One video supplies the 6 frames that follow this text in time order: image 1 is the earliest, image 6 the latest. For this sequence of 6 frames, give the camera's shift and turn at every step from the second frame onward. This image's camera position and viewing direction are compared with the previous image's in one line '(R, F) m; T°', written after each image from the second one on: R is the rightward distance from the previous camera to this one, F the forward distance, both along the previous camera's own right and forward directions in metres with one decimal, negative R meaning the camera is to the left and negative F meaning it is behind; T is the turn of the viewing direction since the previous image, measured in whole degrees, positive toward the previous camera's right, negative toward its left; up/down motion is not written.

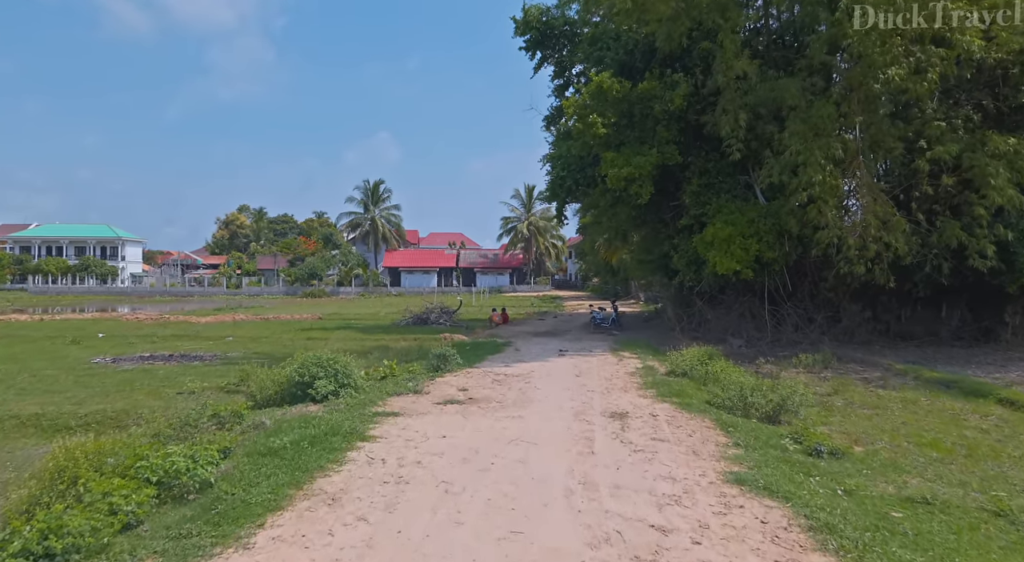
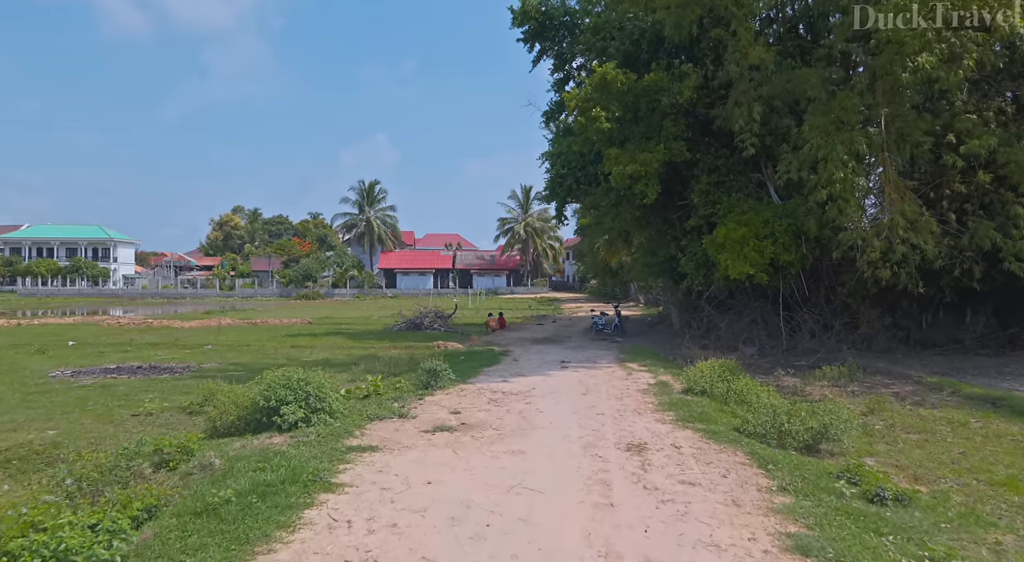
(0.0, +1.2) m; 0°
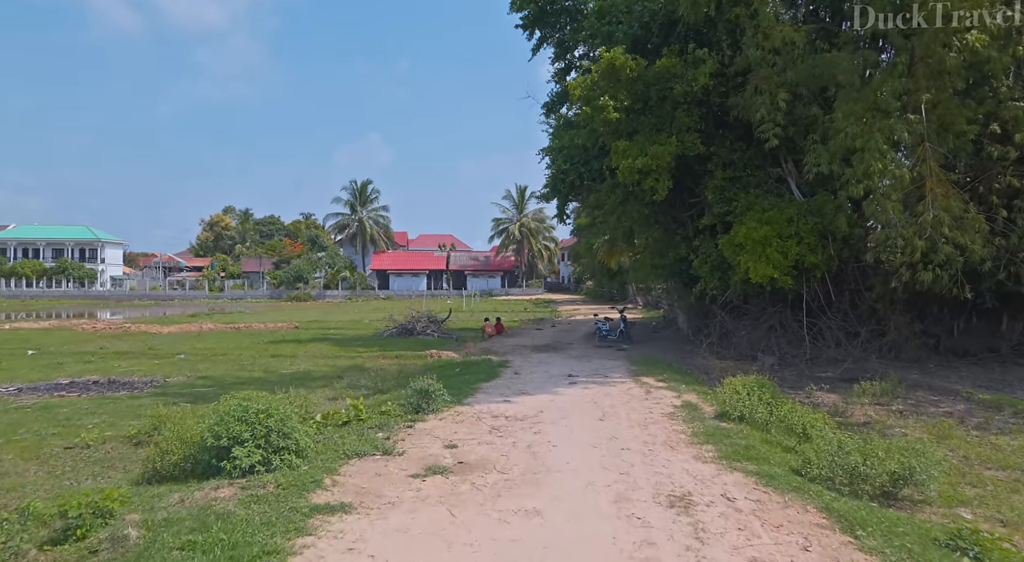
(-0.1, +1.4) m; +1°
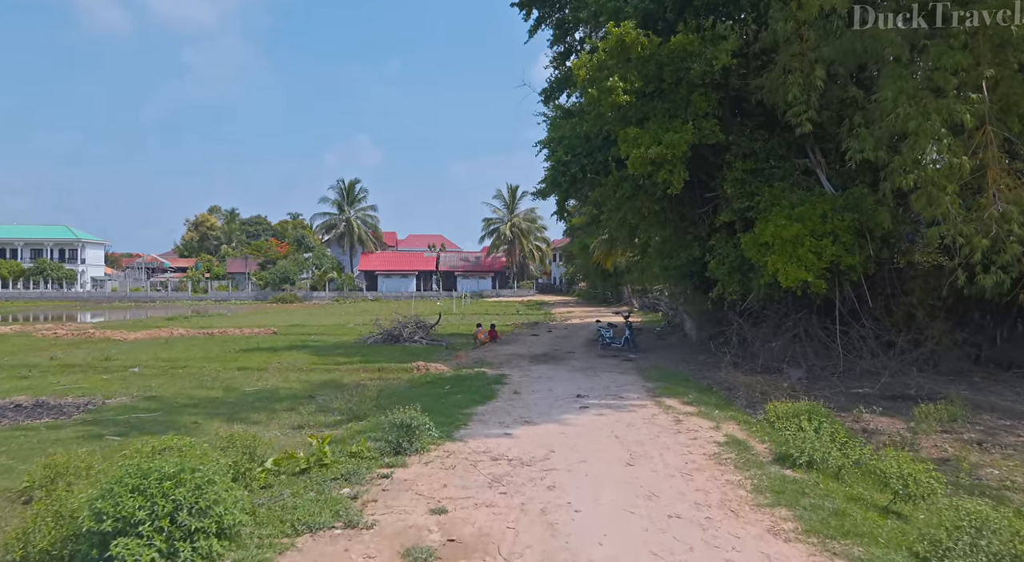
(-0.1, +1.8) m; +1°
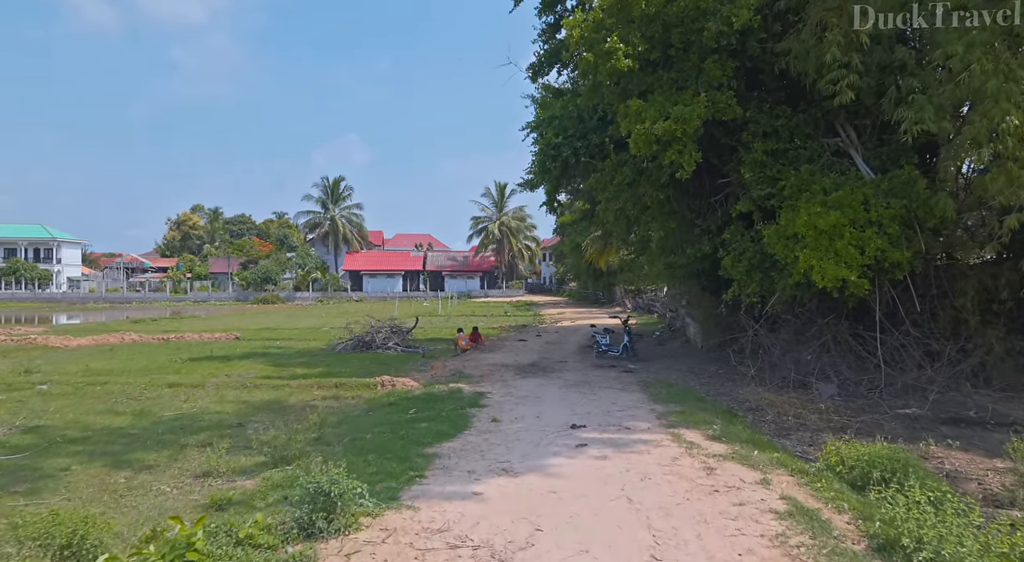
(+0.2, +2.3) m; +1°
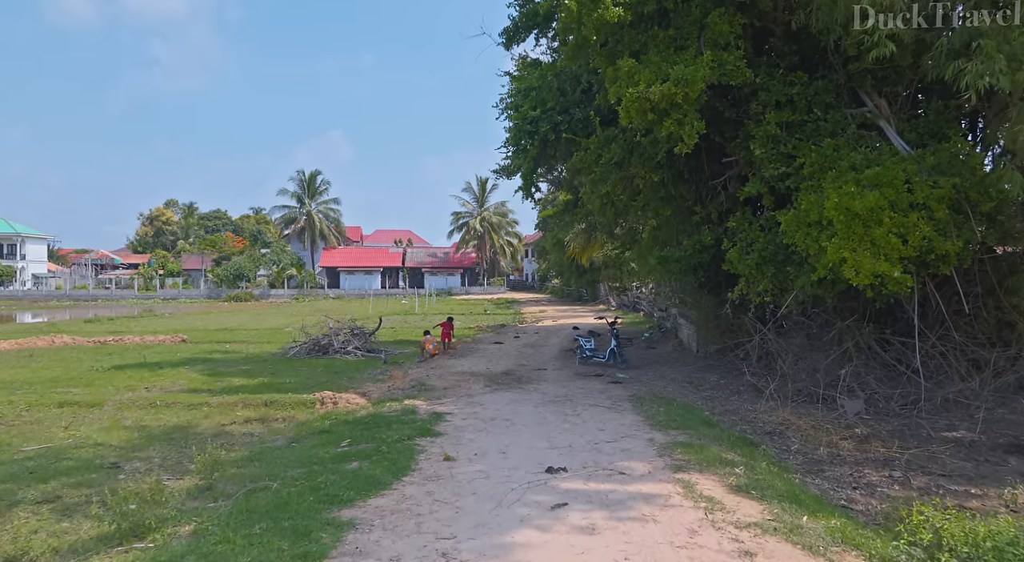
(+0.2, +2.1) m; +1°
